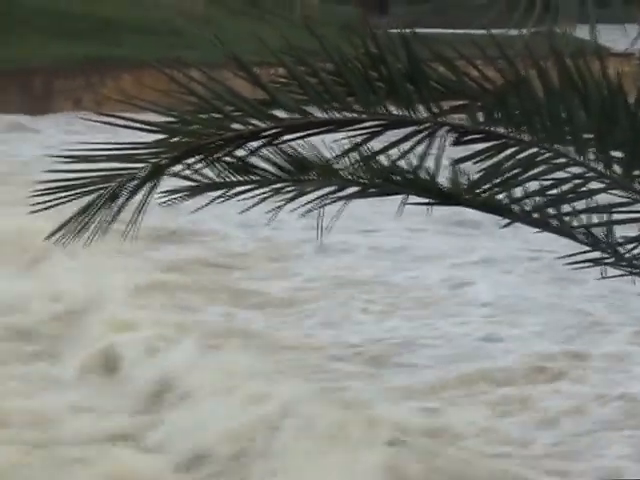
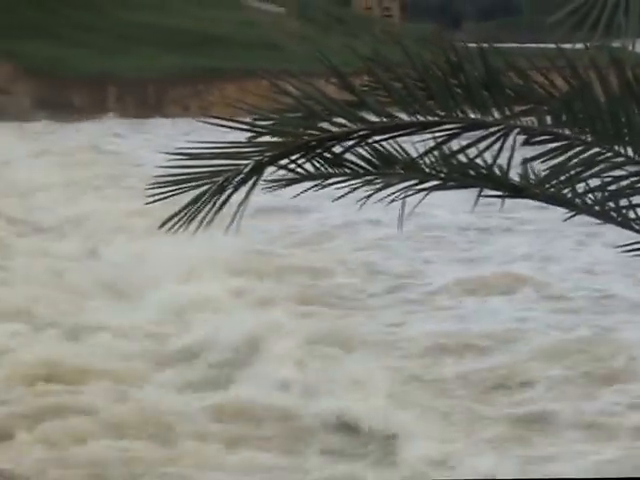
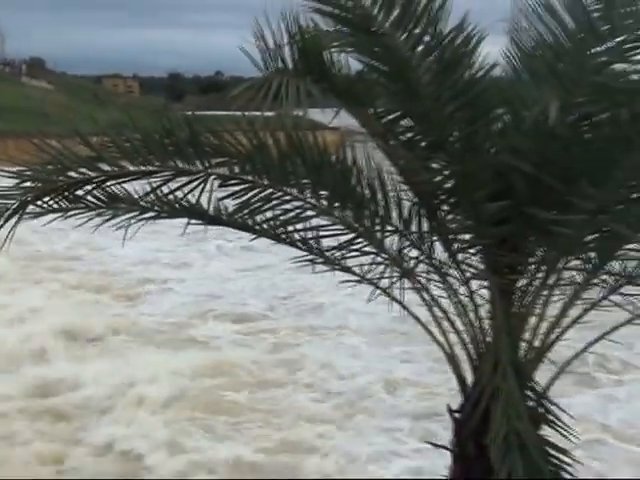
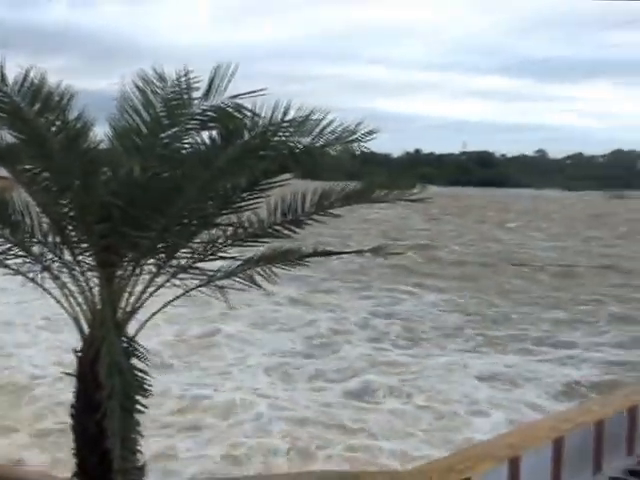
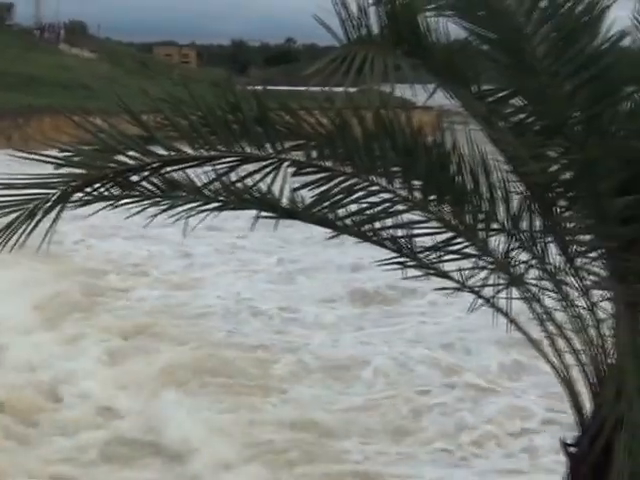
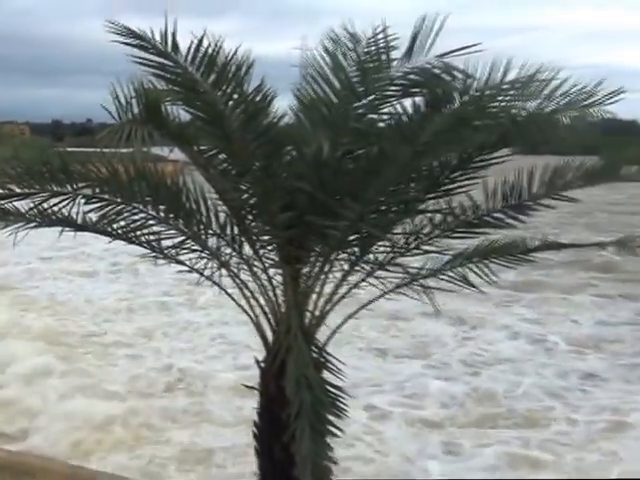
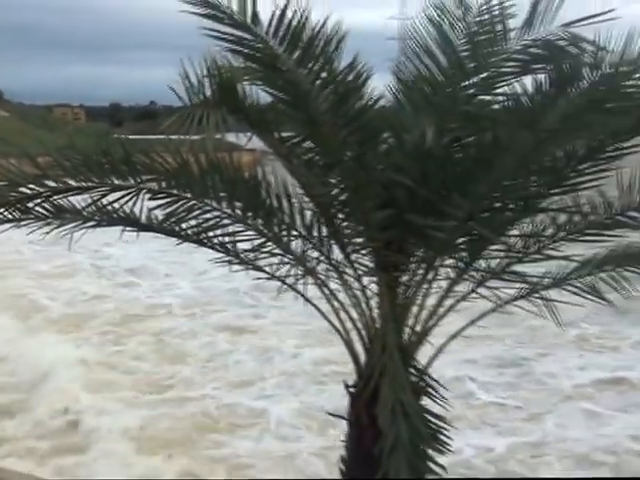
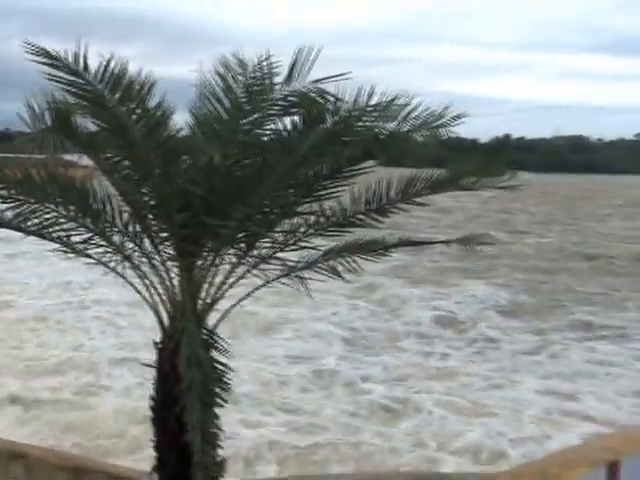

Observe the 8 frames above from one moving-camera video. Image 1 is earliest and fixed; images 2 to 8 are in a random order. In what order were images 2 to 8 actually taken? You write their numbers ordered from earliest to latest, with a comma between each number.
2, 5, 3, 7, 6, 8, 4
